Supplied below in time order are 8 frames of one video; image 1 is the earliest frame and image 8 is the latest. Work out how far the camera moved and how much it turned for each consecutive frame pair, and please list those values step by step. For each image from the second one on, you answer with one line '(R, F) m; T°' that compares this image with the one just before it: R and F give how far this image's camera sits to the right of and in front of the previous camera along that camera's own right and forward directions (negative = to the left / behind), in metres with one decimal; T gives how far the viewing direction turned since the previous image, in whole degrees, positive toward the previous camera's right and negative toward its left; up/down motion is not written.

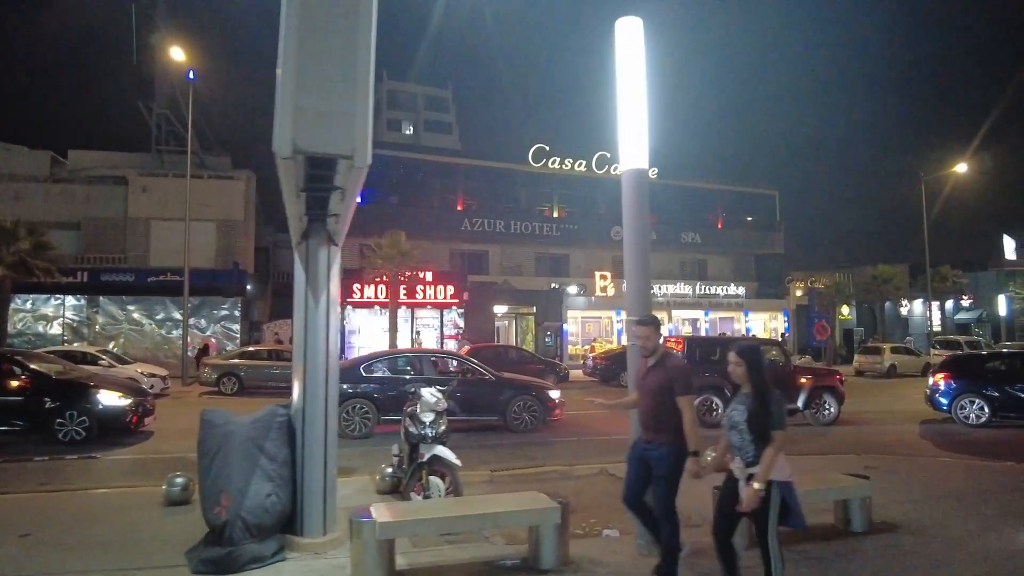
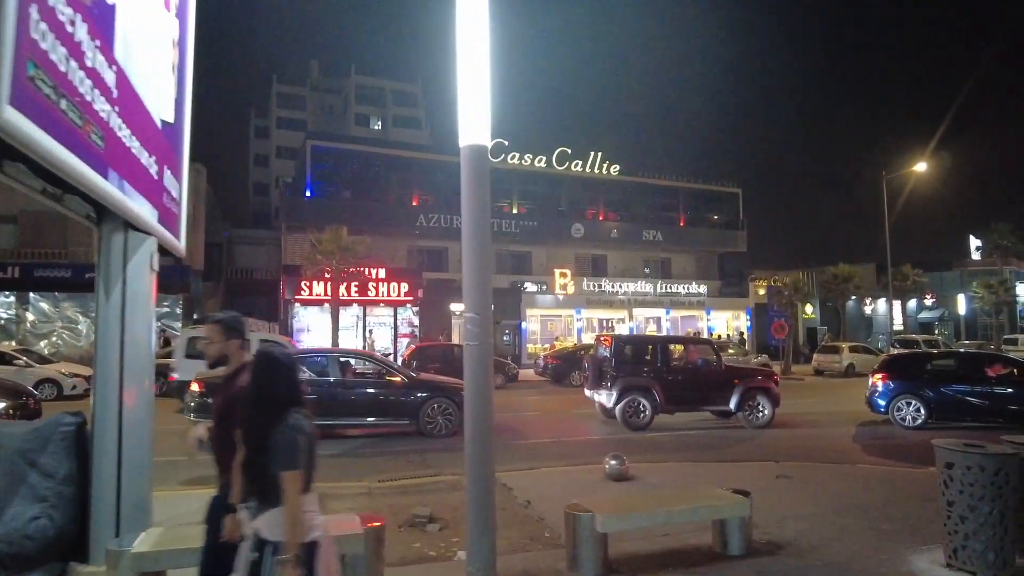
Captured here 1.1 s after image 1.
(+1.3, +0.7) m; +2°
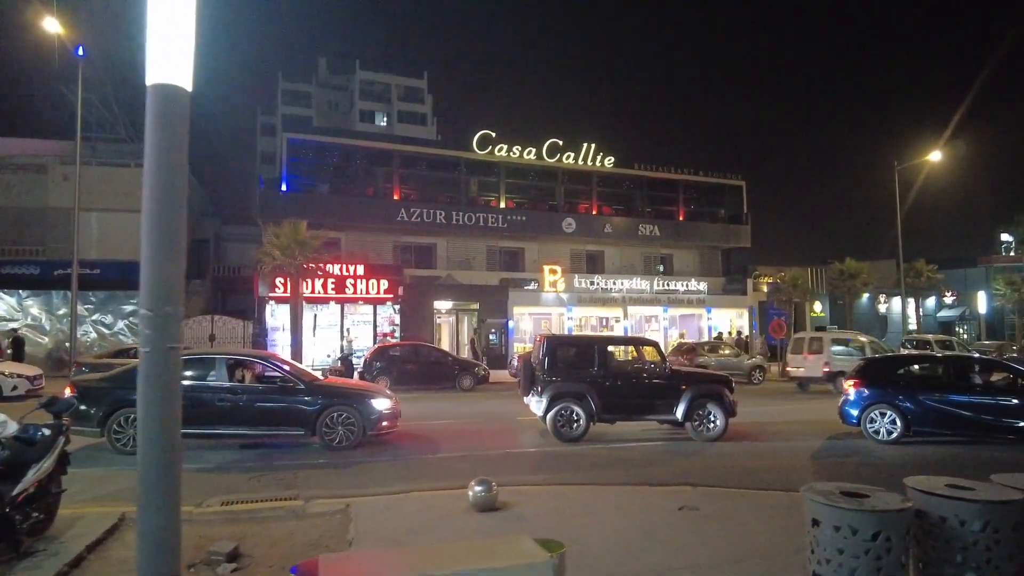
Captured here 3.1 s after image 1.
(+1.9, +1.4) m; -2°
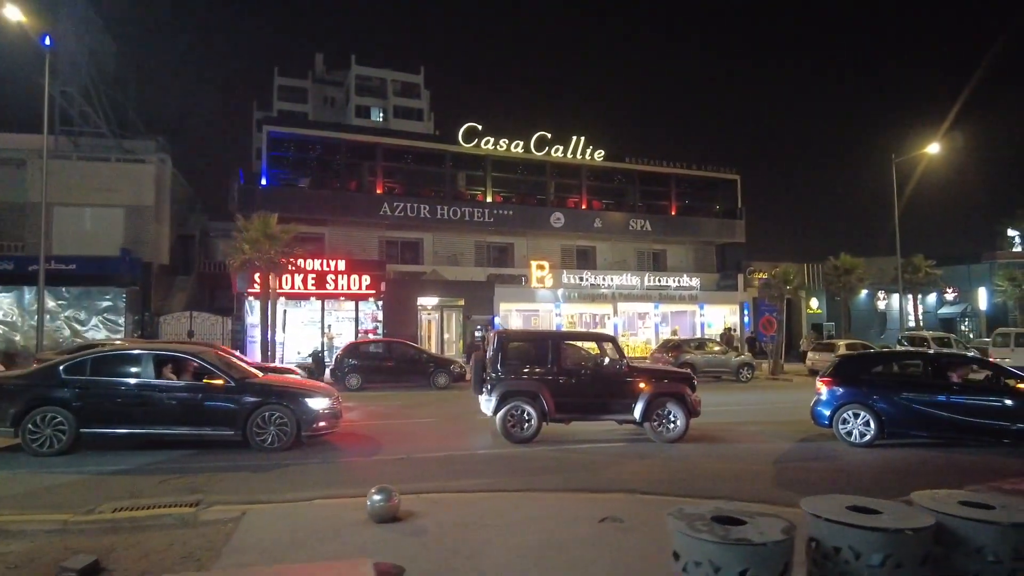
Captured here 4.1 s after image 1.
(+1.0, +0.7) m; -1°
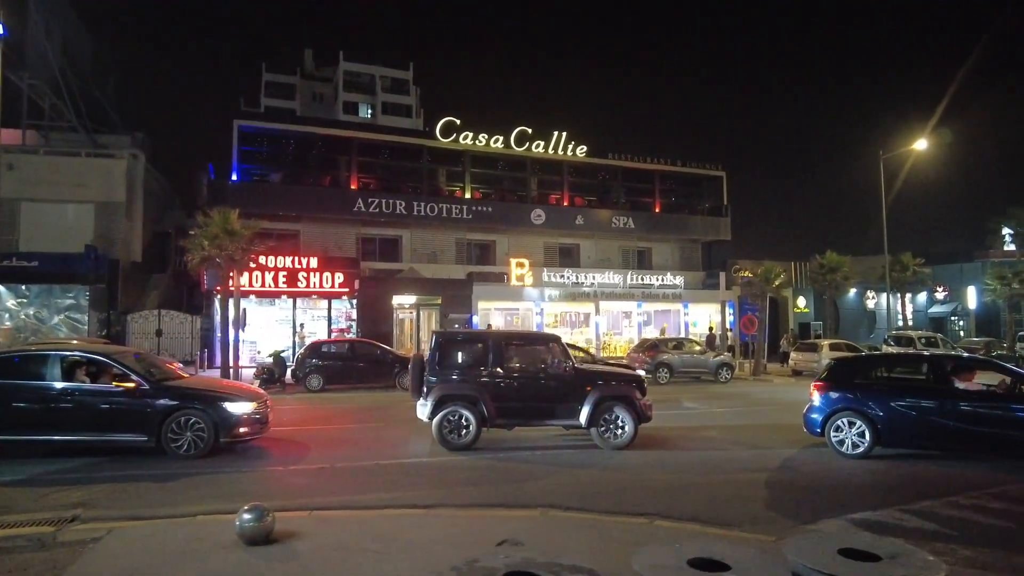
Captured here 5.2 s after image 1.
(+1.0, +0.7) m; 0°
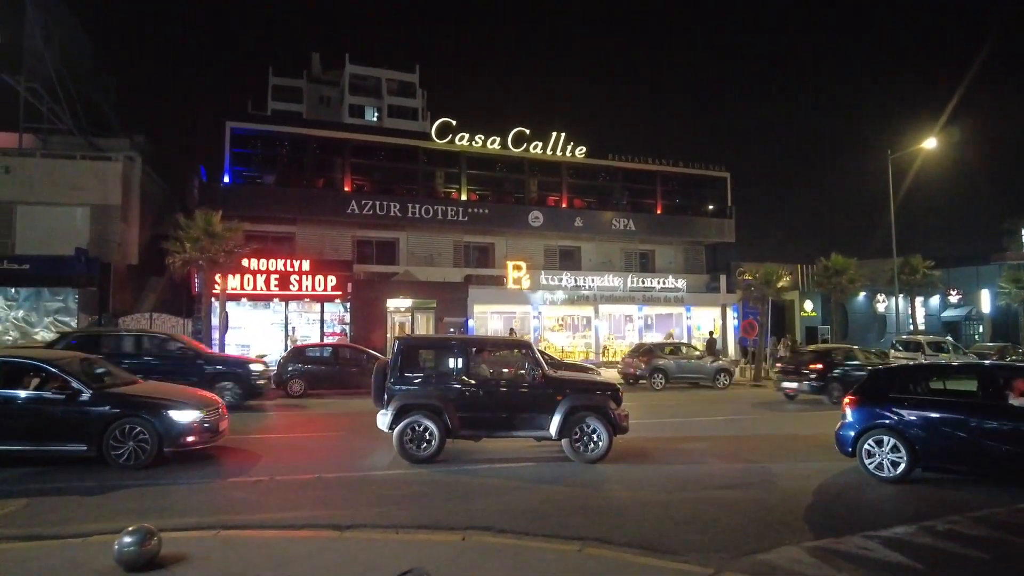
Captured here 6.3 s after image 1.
(+0.8, +0.6) m; -1°
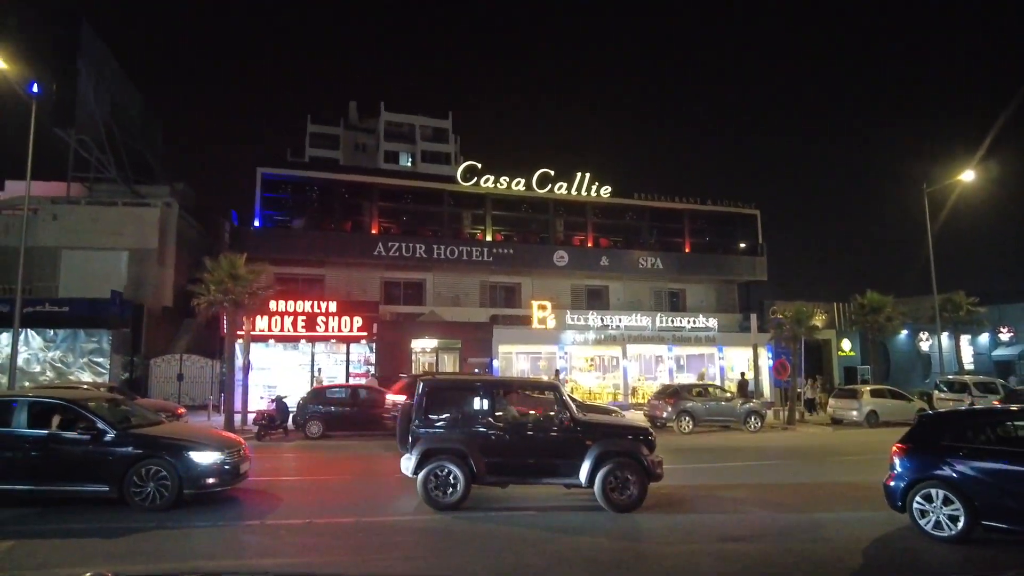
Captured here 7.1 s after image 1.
(+0.6, +0.2) m; -3°
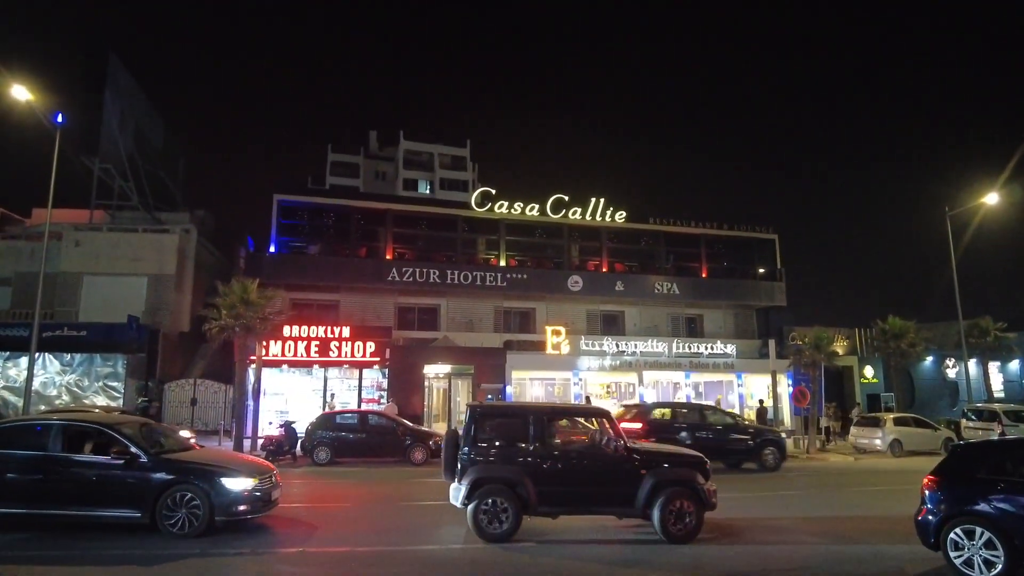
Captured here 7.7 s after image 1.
(+0.3, +0.2) m; -2°
